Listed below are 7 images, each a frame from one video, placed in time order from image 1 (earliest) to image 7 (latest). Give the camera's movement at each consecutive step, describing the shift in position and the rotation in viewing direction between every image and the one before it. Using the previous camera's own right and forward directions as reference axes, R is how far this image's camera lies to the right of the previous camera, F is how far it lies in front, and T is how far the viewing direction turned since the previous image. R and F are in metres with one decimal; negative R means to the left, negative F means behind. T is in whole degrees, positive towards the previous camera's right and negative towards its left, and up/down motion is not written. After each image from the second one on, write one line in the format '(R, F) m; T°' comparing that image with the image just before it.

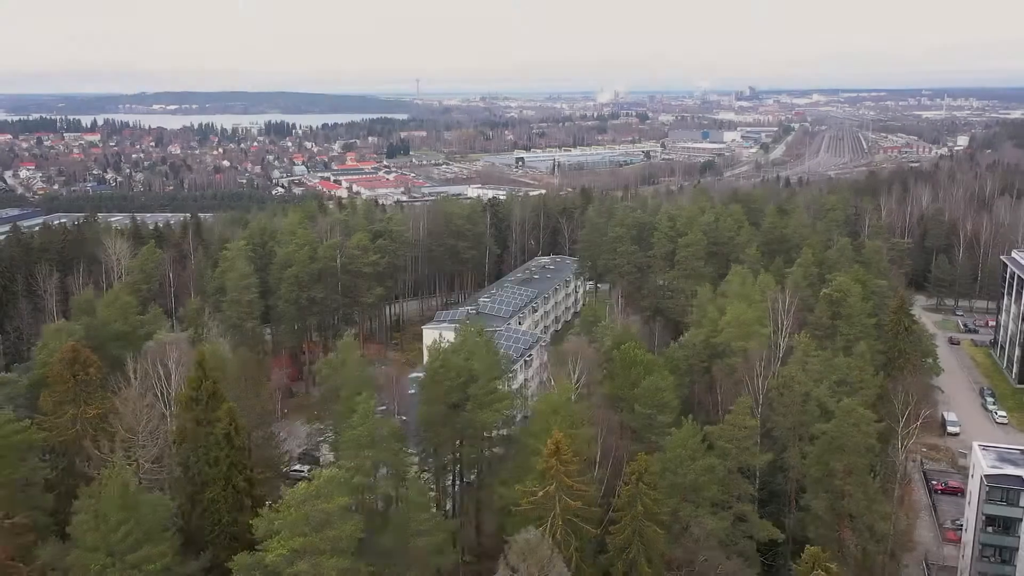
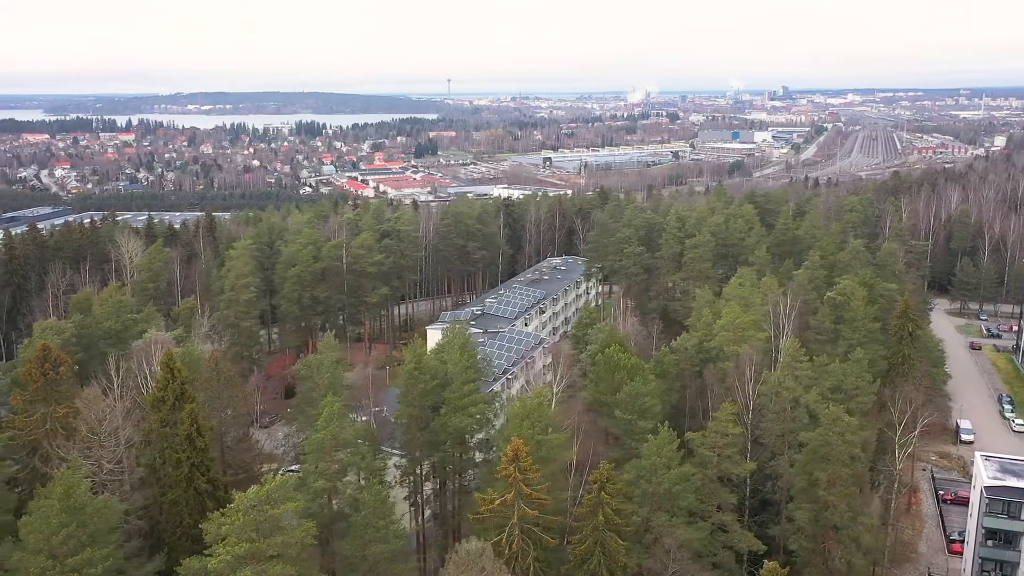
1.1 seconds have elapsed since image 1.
(+0.9, +0.3) m; -2°
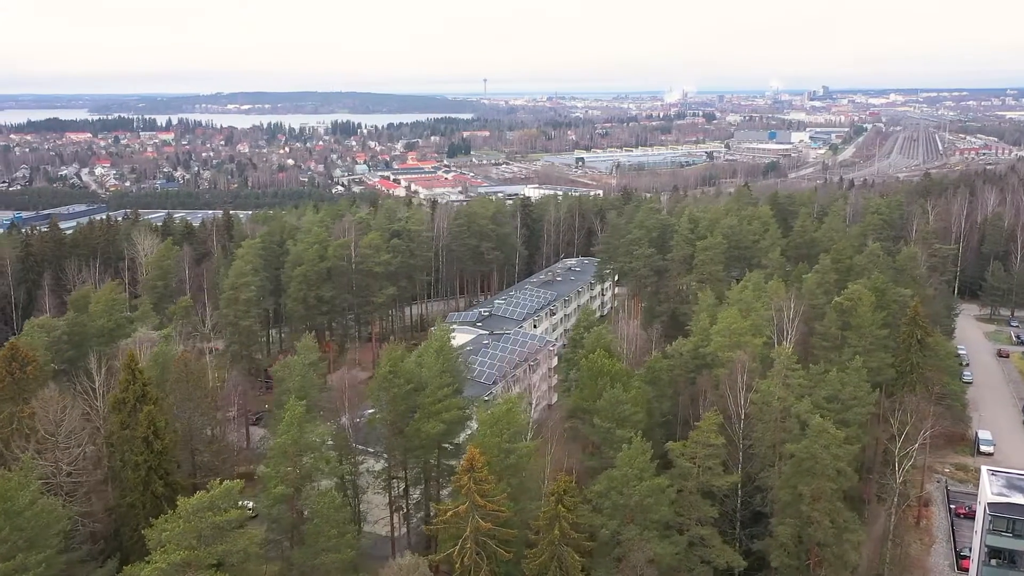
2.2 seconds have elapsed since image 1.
(+1.0, +0.4) m; -2°
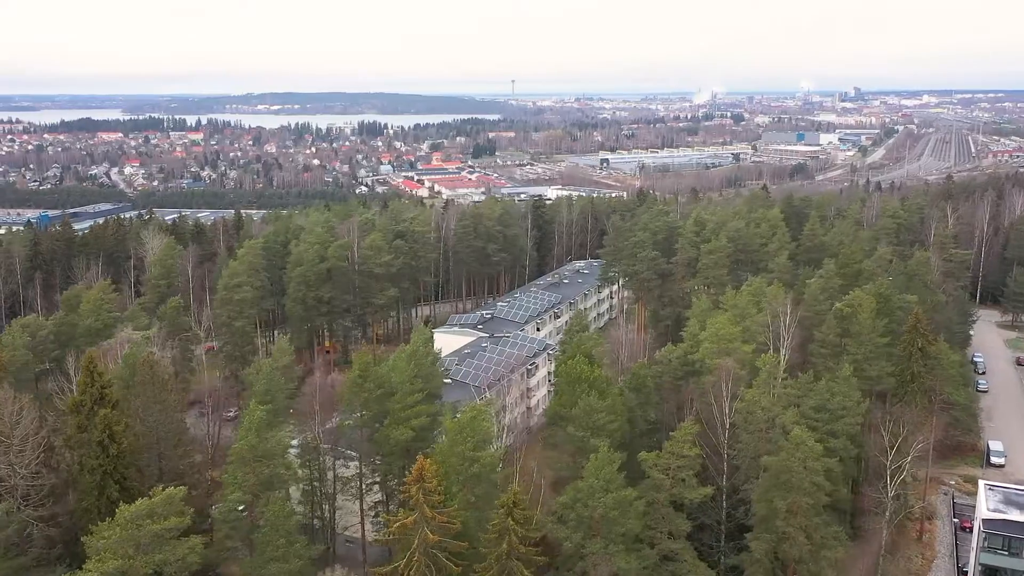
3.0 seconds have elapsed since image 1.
(+0.9, +0.4) m; -2°
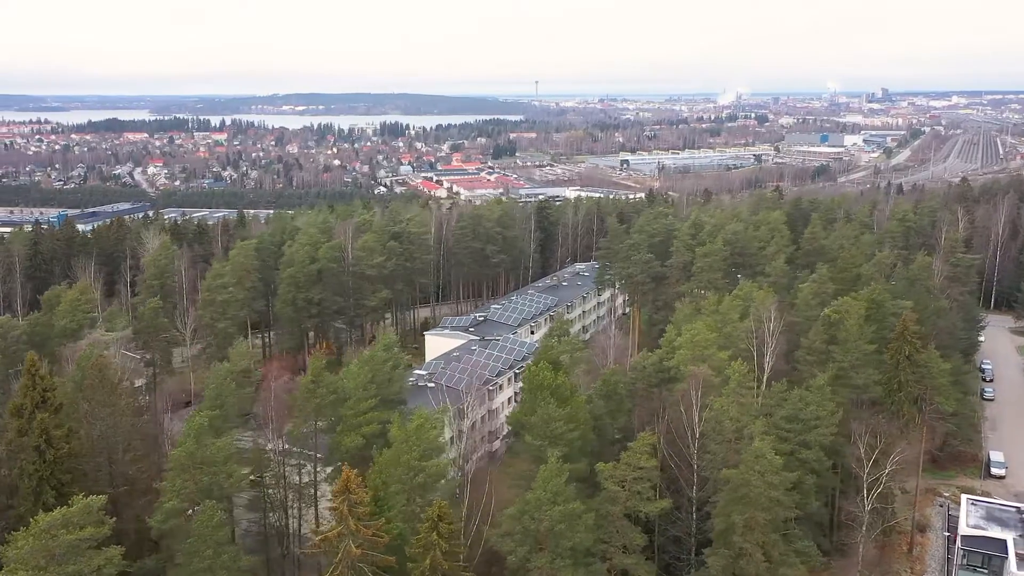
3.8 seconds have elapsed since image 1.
(+1.1, +0.4) m; -2°
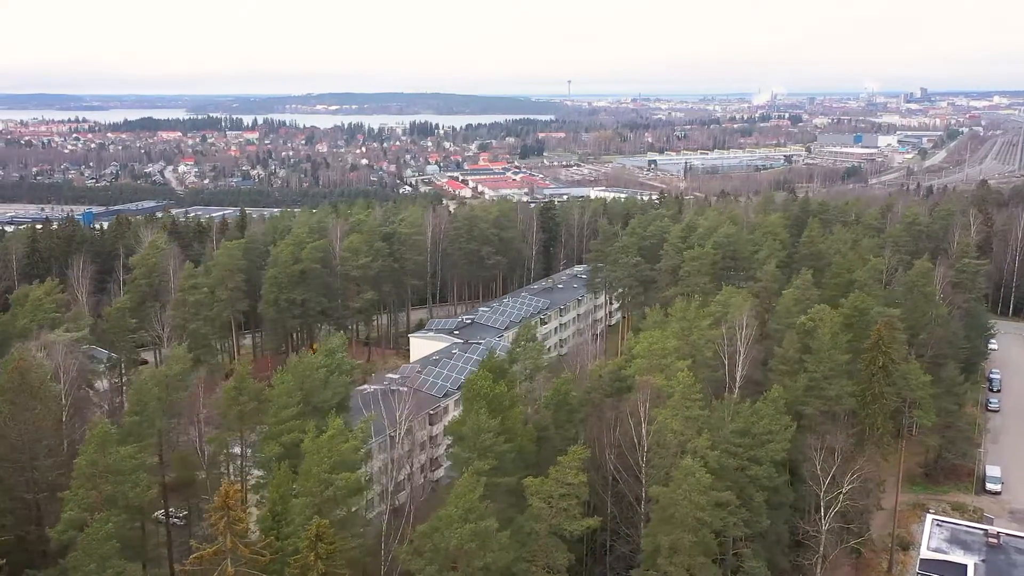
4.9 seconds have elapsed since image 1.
(+1.7, +0.6) m; -2°
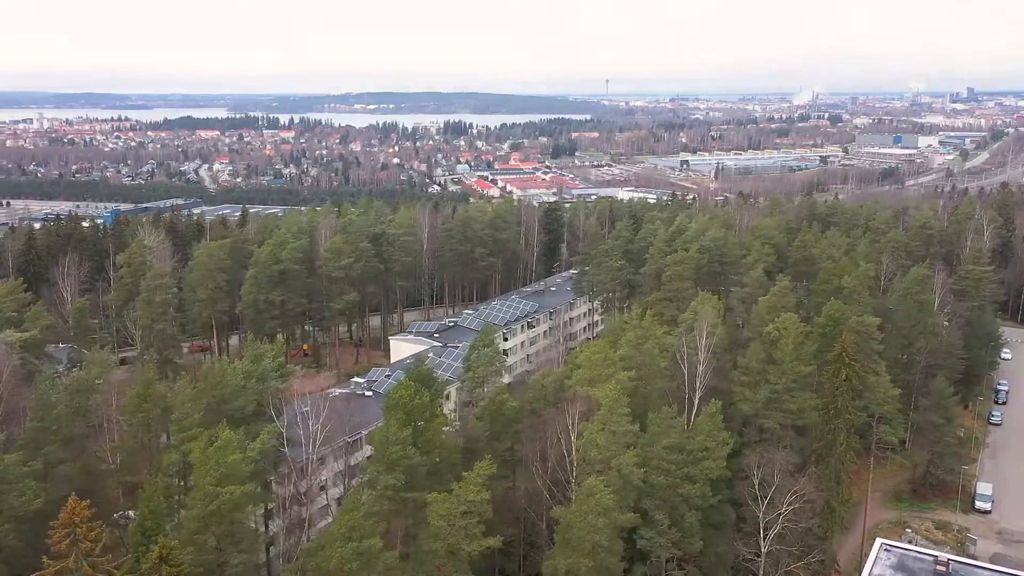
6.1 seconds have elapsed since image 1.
(+1.9, +0.6) m; -2°
